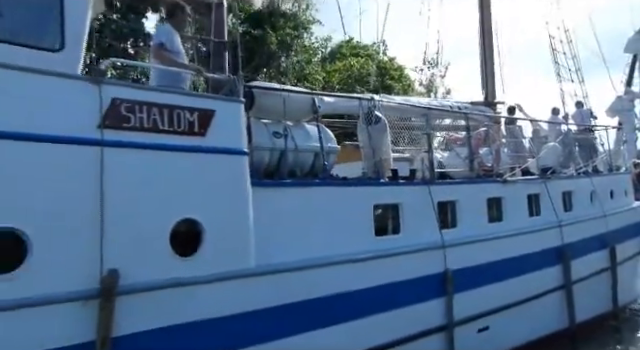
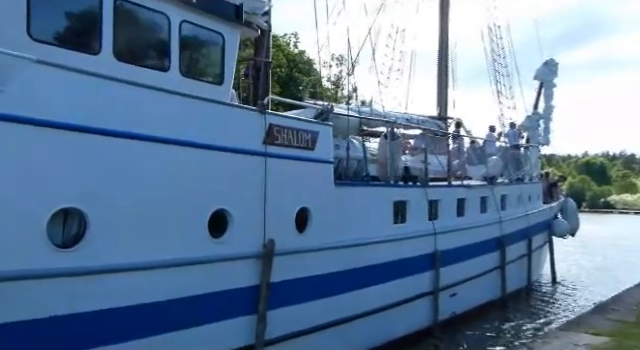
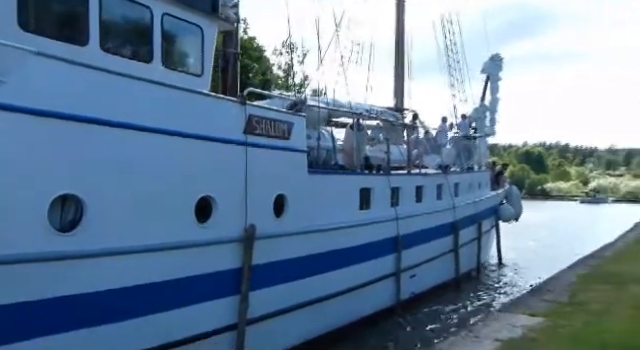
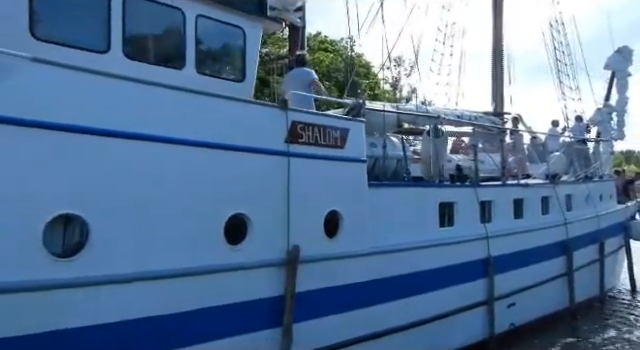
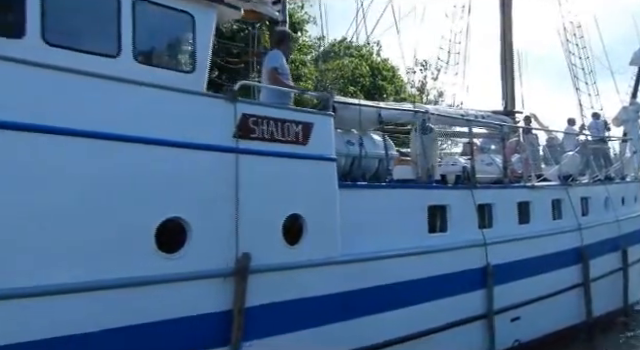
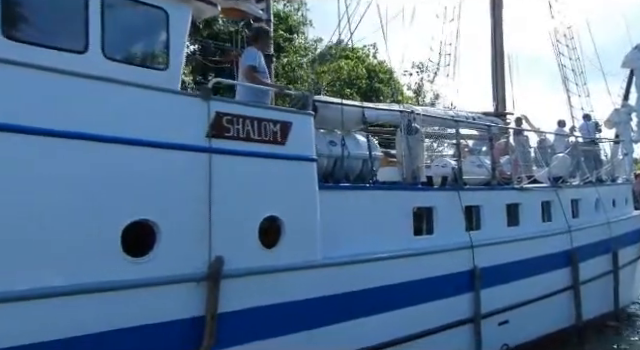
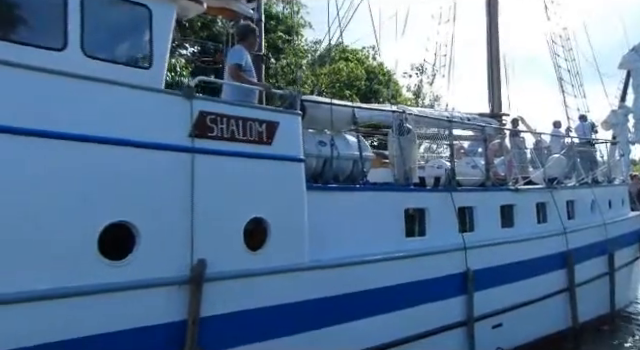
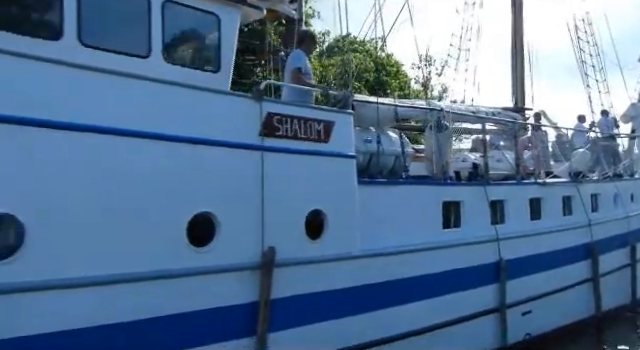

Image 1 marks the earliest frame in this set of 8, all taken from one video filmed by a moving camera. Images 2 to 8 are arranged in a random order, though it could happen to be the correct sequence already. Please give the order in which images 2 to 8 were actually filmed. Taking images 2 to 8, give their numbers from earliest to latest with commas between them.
7, 6, 5, 8, 4, 2, 3
